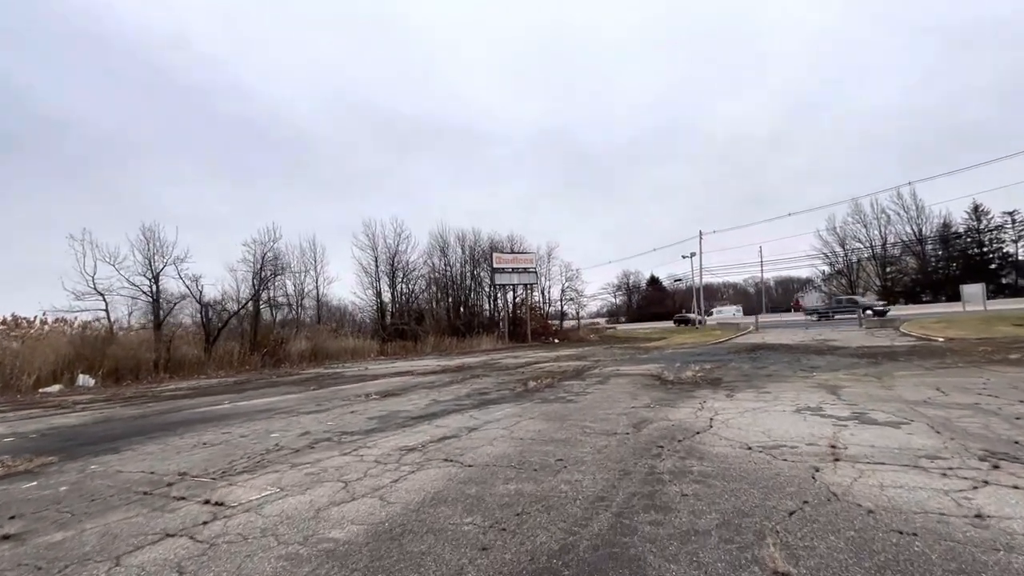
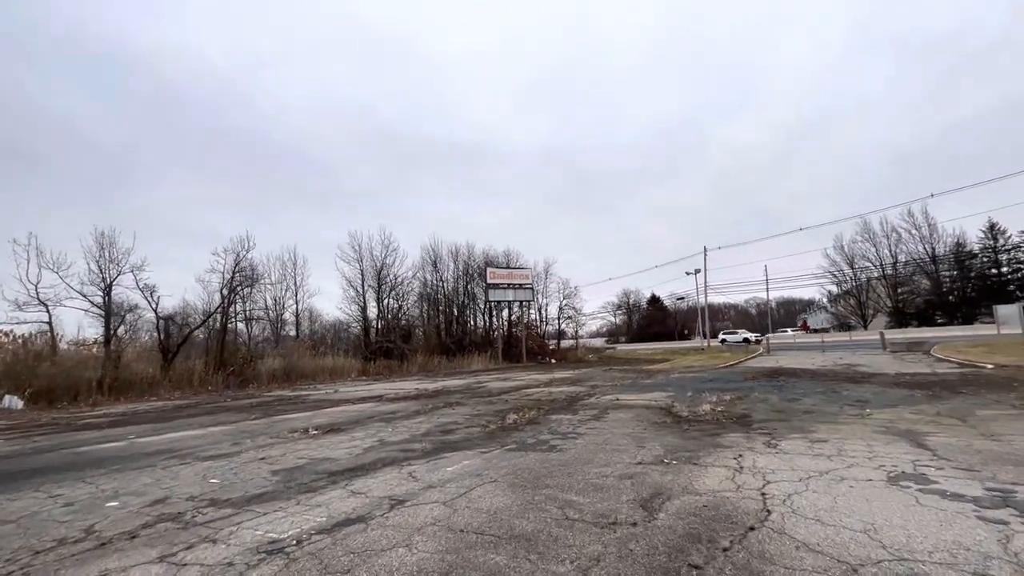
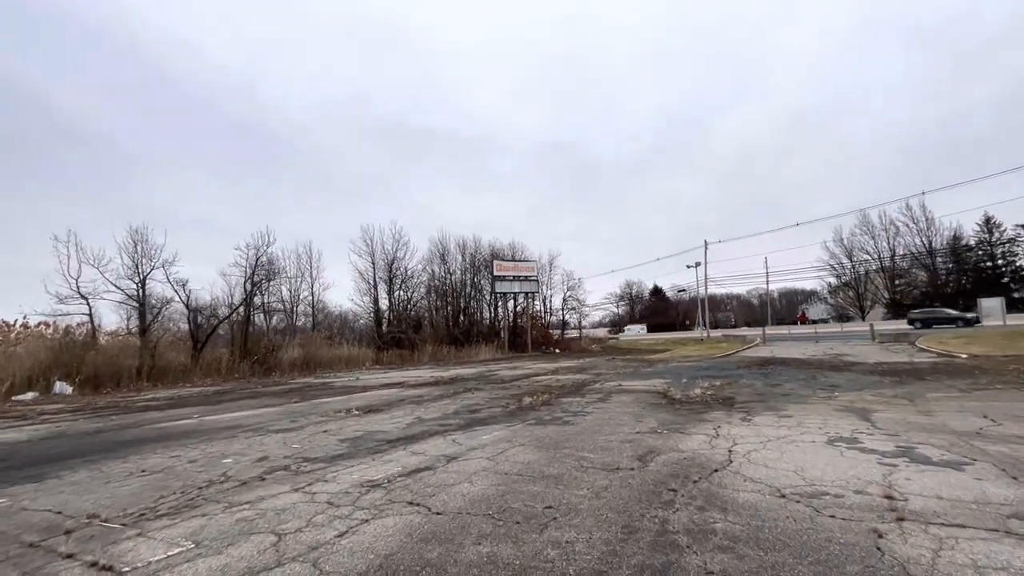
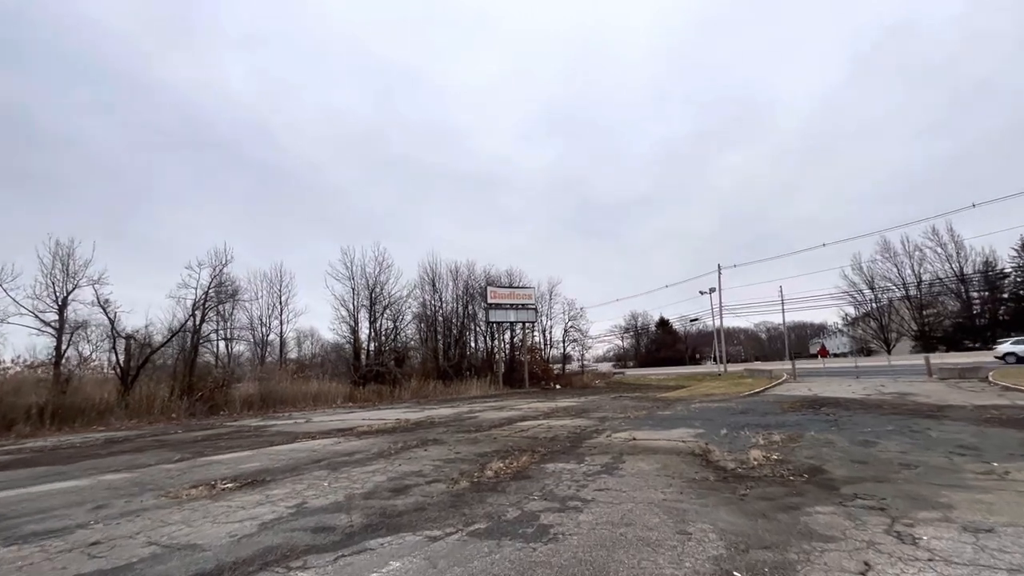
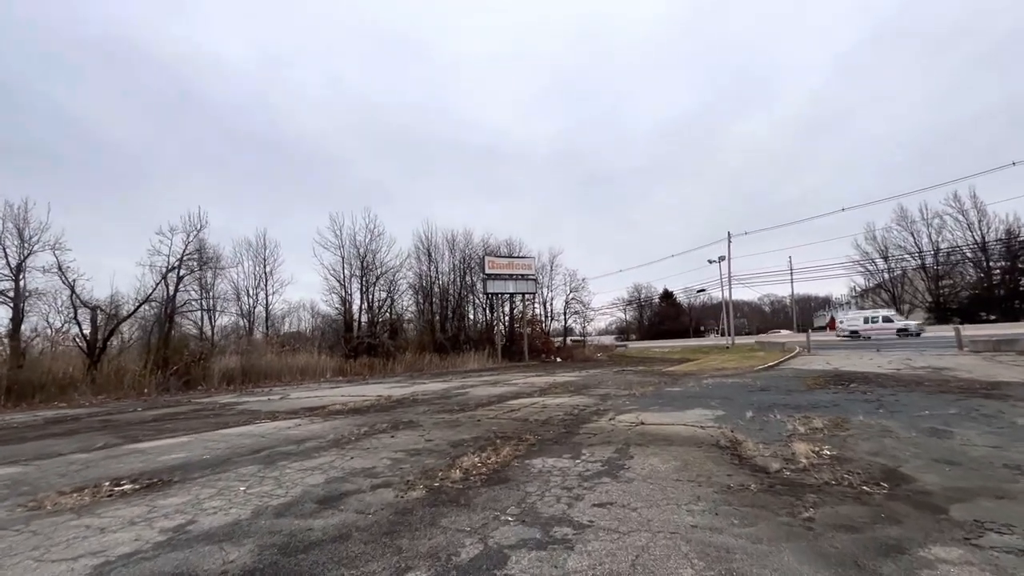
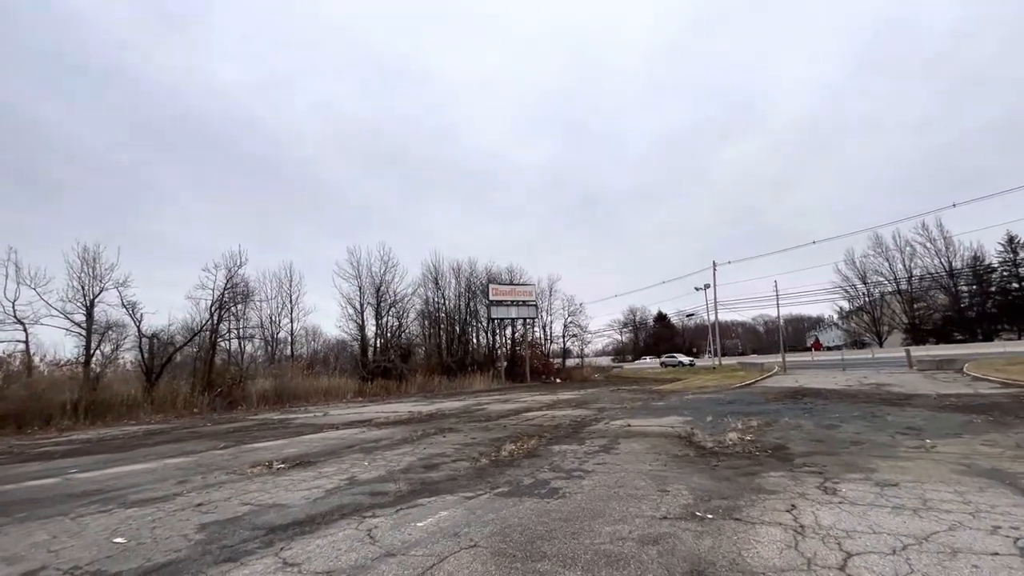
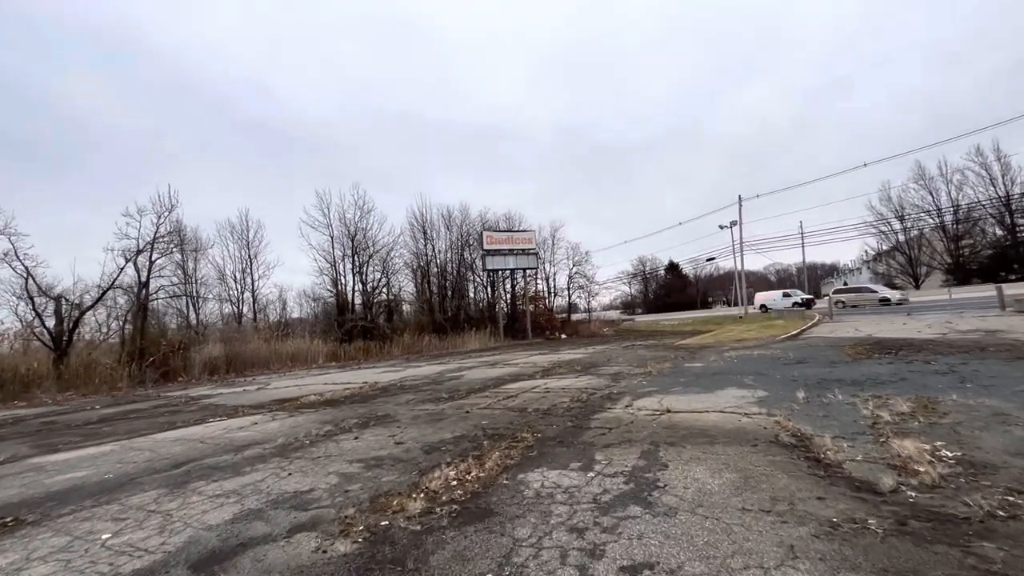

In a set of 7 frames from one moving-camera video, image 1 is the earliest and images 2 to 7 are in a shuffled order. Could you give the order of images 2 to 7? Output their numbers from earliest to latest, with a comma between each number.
3, 2, 6, 4, 5, 7
